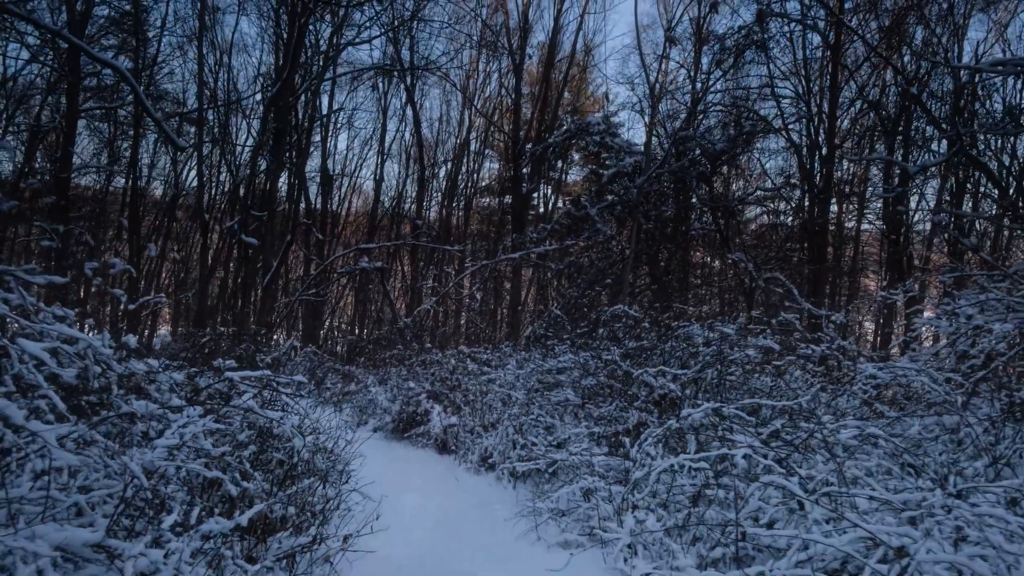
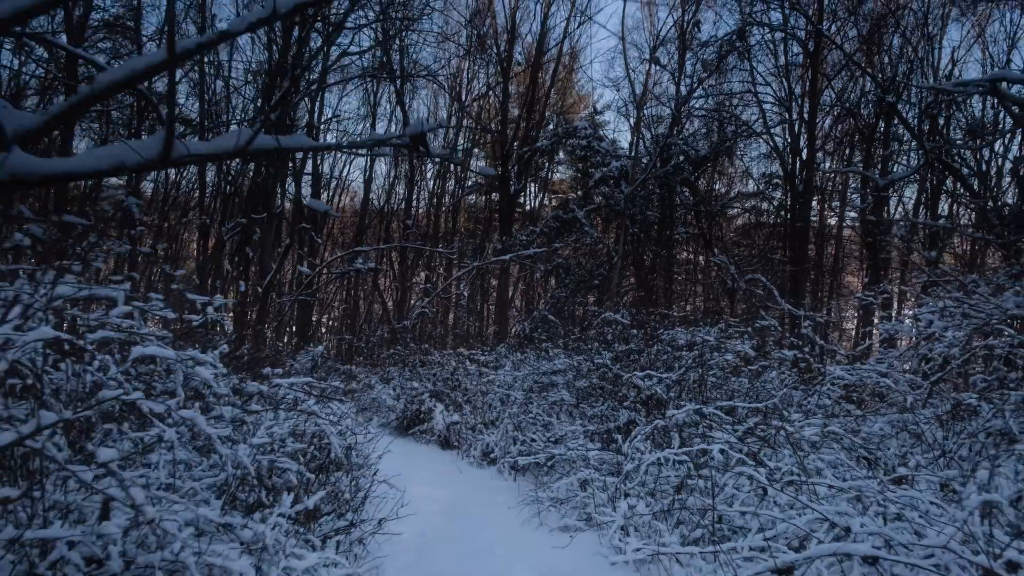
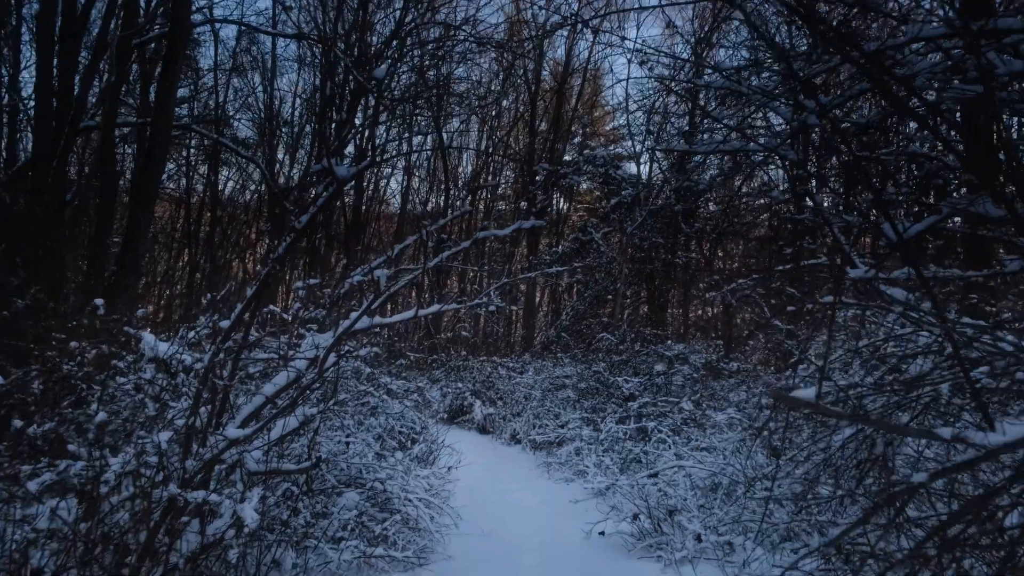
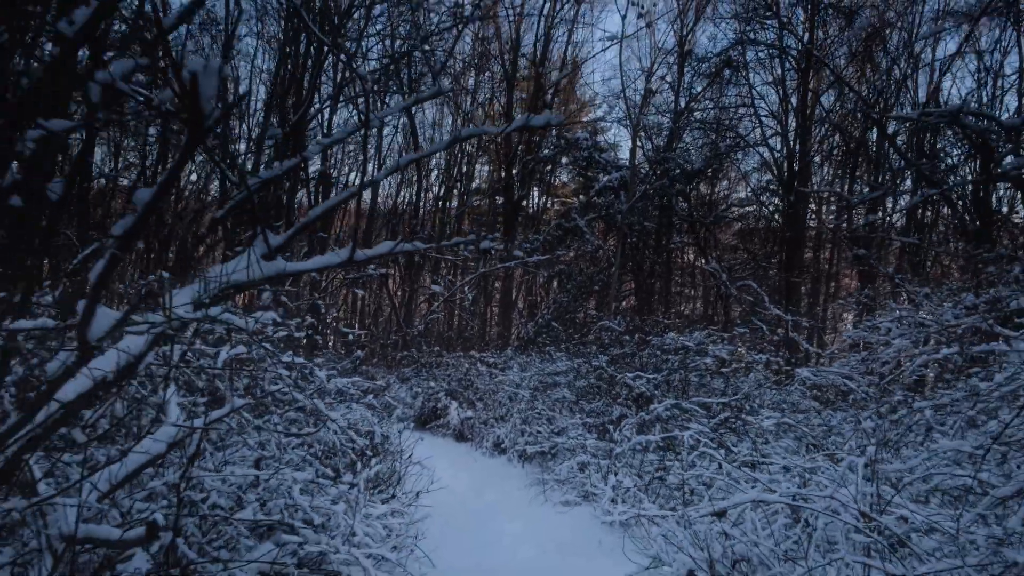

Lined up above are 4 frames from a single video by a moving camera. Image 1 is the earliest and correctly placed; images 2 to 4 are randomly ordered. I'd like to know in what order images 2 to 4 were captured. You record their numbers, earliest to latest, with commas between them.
2, 4, 3
